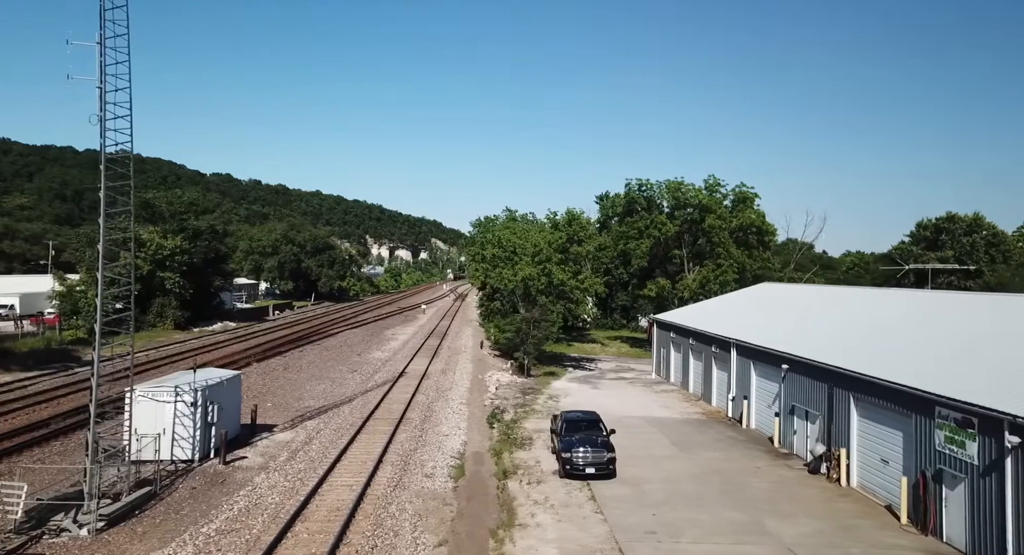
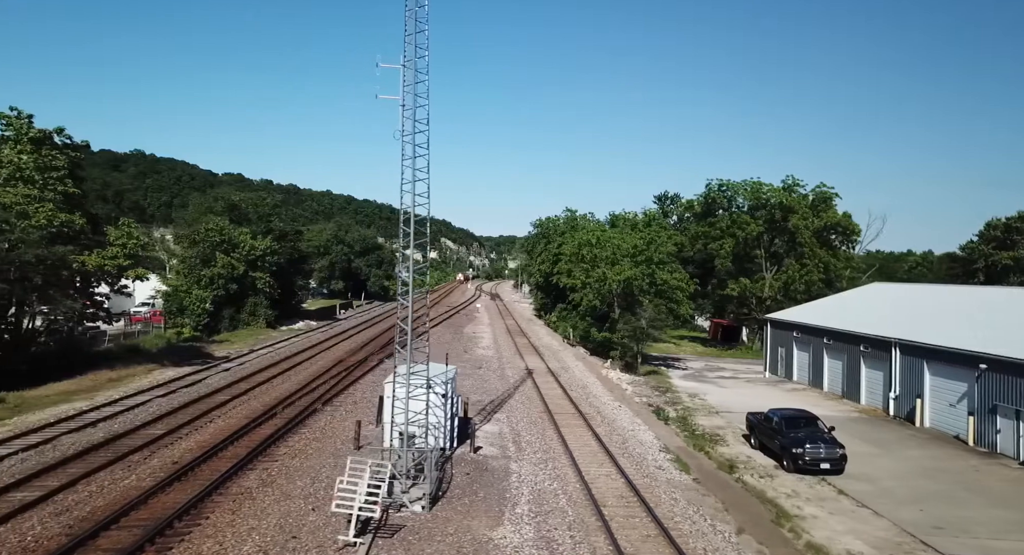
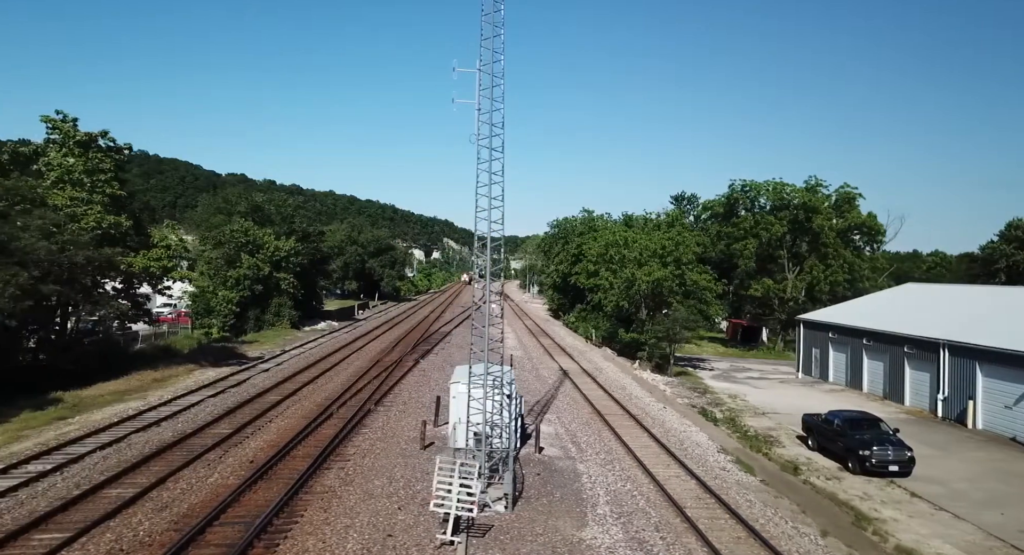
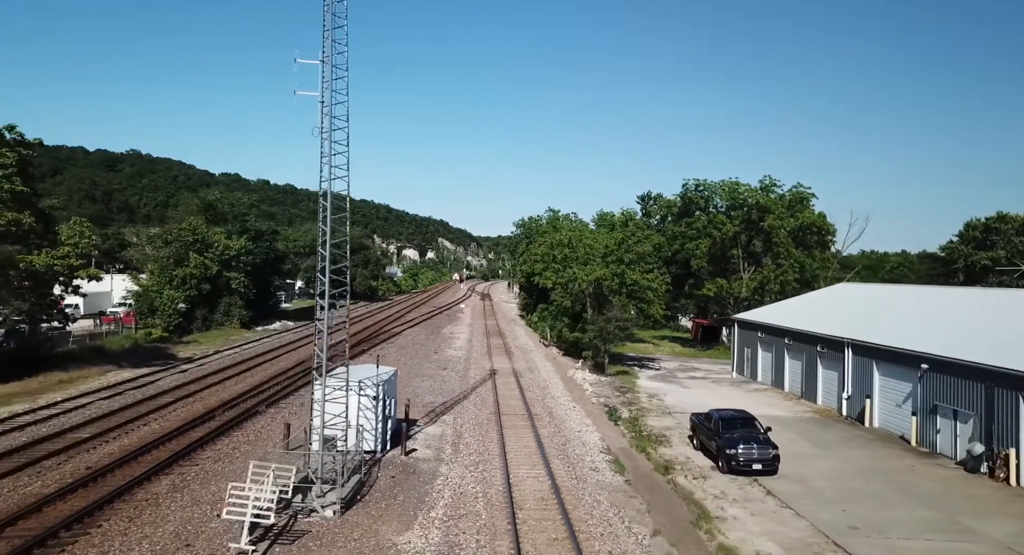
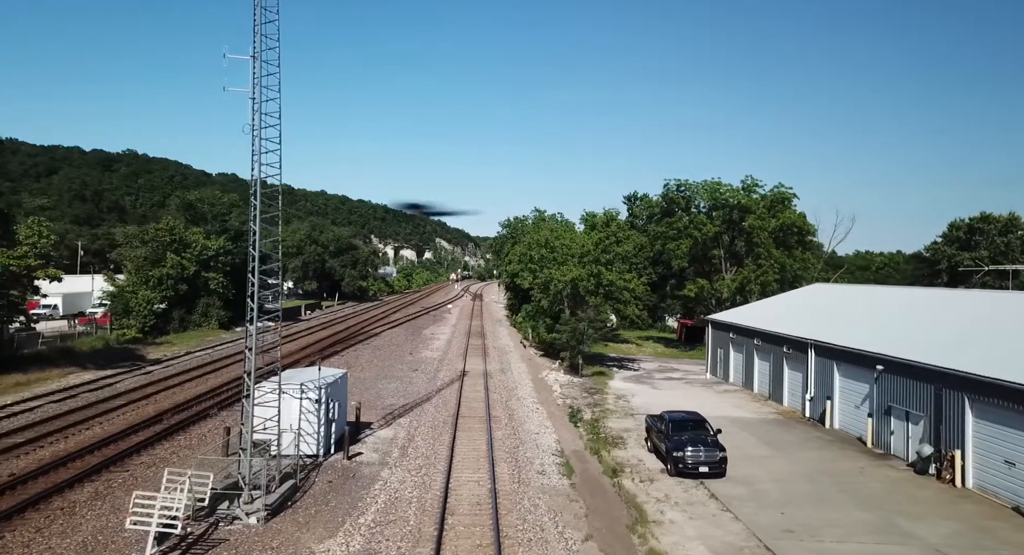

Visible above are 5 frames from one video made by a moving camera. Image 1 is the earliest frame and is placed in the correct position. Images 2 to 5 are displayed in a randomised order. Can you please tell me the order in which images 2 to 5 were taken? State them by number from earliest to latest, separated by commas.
5, 4, 2, 3
